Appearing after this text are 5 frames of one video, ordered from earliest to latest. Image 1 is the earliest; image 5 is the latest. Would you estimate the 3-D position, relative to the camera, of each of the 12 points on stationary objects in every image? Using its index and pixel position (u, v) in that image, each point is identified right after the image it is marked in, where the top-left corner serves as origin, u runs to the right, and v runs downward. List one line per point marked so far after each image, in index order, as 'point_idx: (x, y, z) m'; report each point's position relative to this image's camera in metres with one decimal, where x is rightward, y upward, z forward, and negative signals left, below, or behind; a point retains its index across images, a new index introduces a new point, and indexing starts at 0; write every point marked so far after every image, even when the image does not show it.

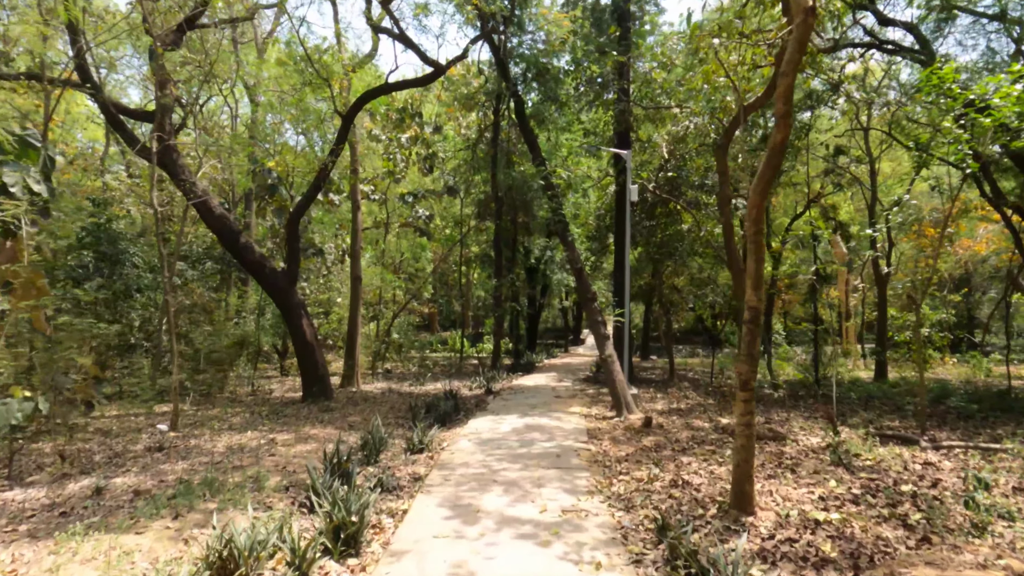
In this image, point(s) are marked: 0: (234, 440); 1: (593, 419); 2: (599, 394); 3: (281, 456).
0: (-3.0, -1.6, +7.1) m
1: (+1.0, -1.6, +8.3) m
2: (+1.4, -1.7, +10.7) m
3: (-2.2, -1.6, +6.2) m
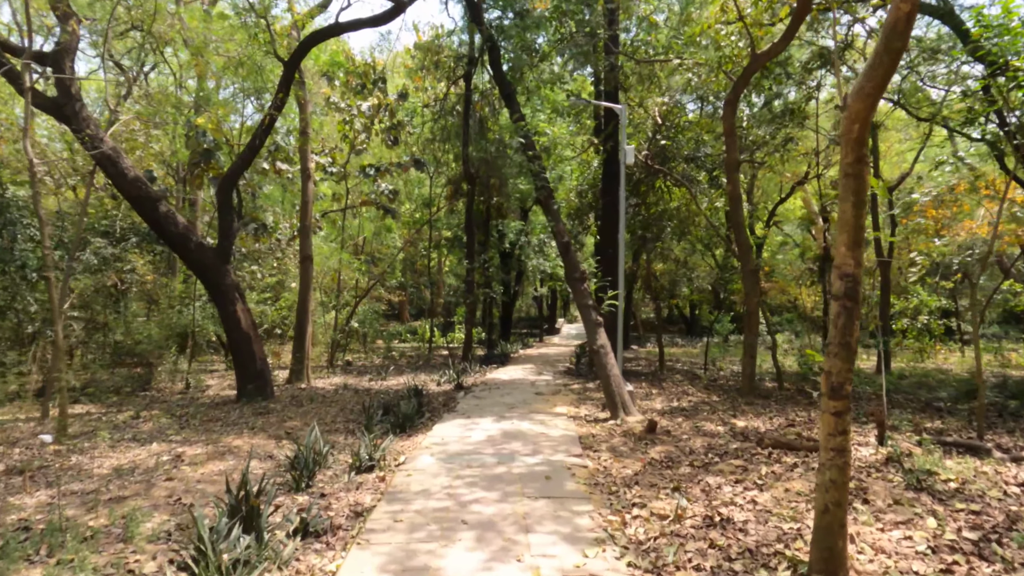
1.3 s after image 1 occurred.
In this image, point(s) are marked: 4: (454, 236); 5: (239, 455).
0: (-3.2, -1.4, +5.6) m
1: (+0.7, -1.4, +6.9) m
2: (+1.0, -1.5, +9.3) m
3: (-2.4, -1.4, +4.7) m
4: (-1.7, +1.5, +19.6) m
5: (-2.3, -1.4, +5.6) m
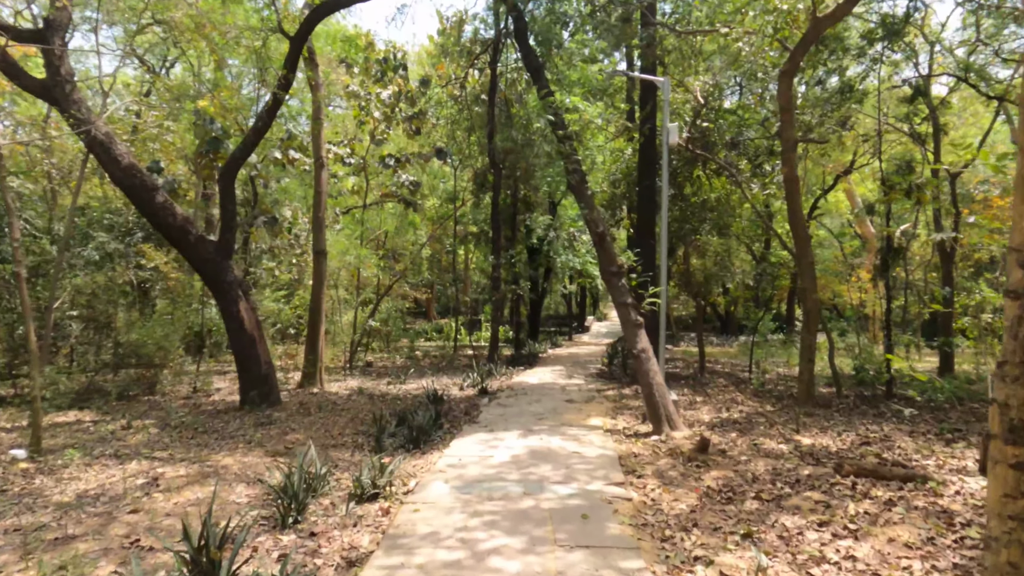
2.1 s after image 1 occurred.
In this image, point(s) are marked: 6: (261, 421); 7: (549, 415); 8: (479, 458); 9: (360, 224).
0: (-3.0, -1.4, +4.9) m
1: (+1.0, -1.4, +6.0) m
2: (+1.4, -1.4, +8.4) m
3: (-2.2, -1.4, +4.0) m
4: (-0.9, +1.6, +18.8) m
5: (-2.1, -1.4, +4.8) m
6: (-2.6, -1.4, +7.0) m
7: (+0.4, -1.4, +7.2) m
8: (-0.3, -1.3, +5.2) m
9: (-3.5, +1.5, +15.3) m
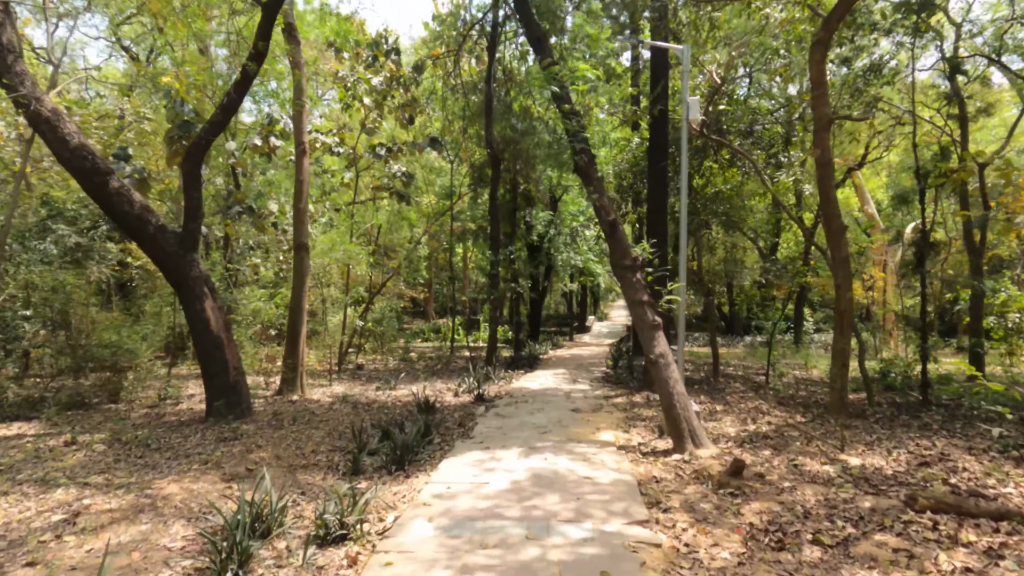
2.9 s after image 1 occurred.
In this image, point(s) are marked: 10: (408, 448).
0: (-3.0, -1.3, +4.0) m
1: (+1.0, -1.3, +5.1) m
2: (+1.4, -1.4, +7.6) m
3: (-2.2, -1.3, +3.1) m
4: (-0.9, +1.6, +17.9) m
5: (-2.1, -1.3, +4.0) m
6: (-2.6, -1.4, +6.1) m
7: (+0.4, -1.3, +6.4) m
8: (-0.3, -1.3, +4.4) m
9: (-3.5, +1.5, +14.5) m
10: (-0.8, -1.3, +5.4) m
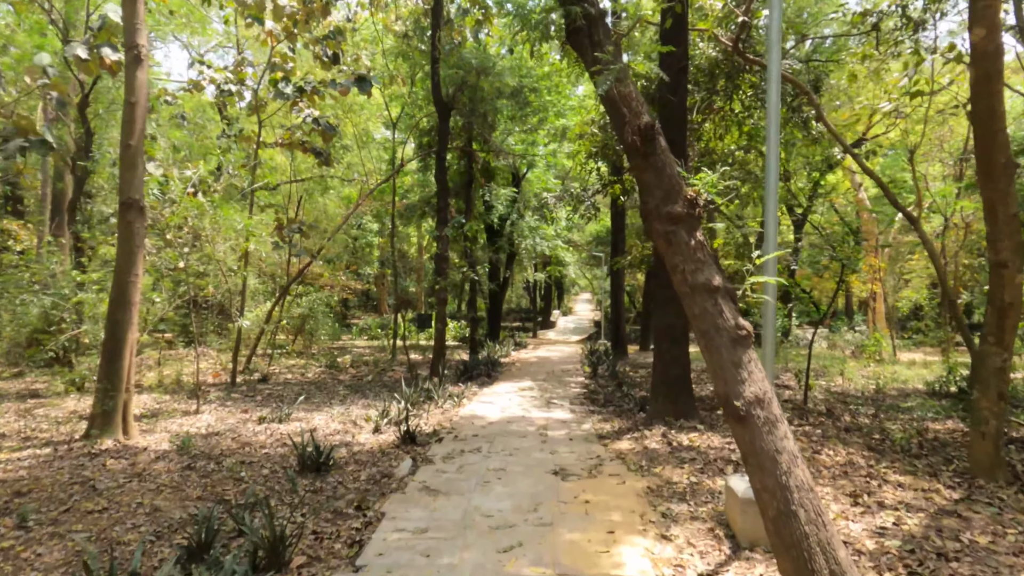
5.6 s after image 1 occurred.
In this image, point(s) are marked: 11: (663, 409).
0: (-3.2, -1.2, +0.8) m
1: (+0.7, -1.2, +2.1) m
2: (+1.0, -1.2, +4.6) m
3: (-2.3, -1.2, -0.1) m
4: (-1.9, +1.9, +14.8) m
5: (-2.3, -1.2, +0.8) m
6: (-2.9, -1.2, +2.9) m
7: (+0.1, -1.2, +3.3) m
8: (-0.5, -1.2, +1.3) m
9: (-4.3, +1.7, +11.2) m
10: (-1.1, -1.2, +2.3) m
11: (+1.4, -1.1, +6.3) m
